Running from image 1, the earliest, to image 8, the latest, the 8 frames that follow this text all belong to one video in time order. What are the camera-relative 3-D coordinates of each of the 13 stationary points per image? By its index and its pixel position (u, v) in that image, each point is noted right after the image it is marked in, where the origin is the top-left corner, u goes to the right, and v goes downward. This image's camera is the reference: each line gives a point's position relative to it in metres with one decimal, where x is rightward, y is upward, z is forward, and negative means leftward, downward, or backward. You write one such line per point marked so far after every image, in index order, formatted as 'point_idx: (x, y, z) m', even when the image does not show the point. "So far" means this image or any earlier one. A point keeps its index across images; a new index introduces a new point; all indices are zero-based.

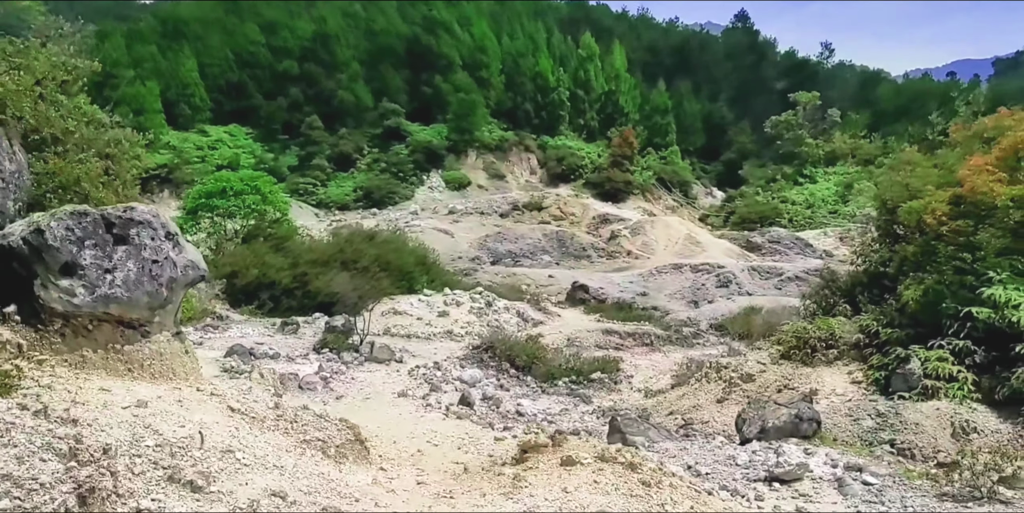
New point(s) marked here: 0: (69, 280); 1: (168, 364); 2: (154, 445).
0: (-2.3, -0.1, +4.6) m
1: (-2.2, -0.7, +5.7) m
2: (-1.4, -0.7, +3.6) m
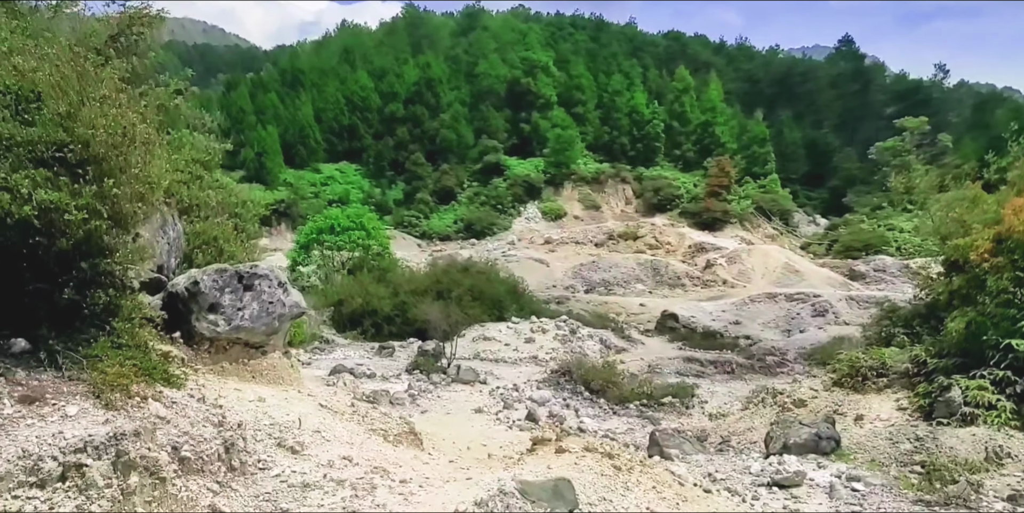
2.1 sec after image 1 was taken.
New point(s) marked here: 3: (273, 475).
0: (-2.2, -0.4, +6.6) m
1: (-2.0, -1.0, +7.7) m
2: (-1.5, -0.9, +5.5) m
3: (-1.2, -1.1, +4.5) m
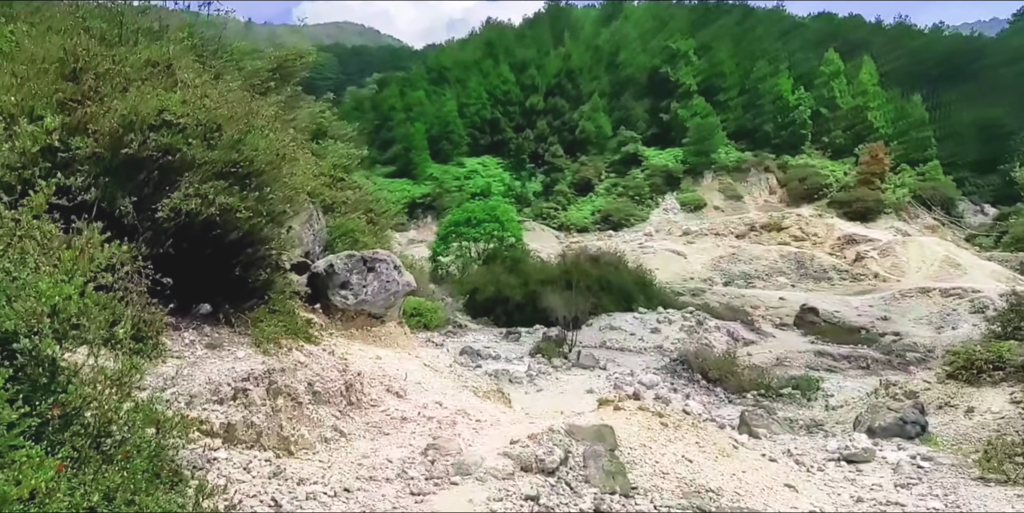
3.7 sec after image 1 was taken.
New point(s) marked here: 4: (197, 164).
0: (-1.5, -0.3, +8.3) m
1: (-1.2, -0.9, +9.3) m
2: (-1.0, -0.9, +7.1) m
3: (-0.9, -1.0, +6.1) m
4: (-2.8, +0.8, +8.0) m
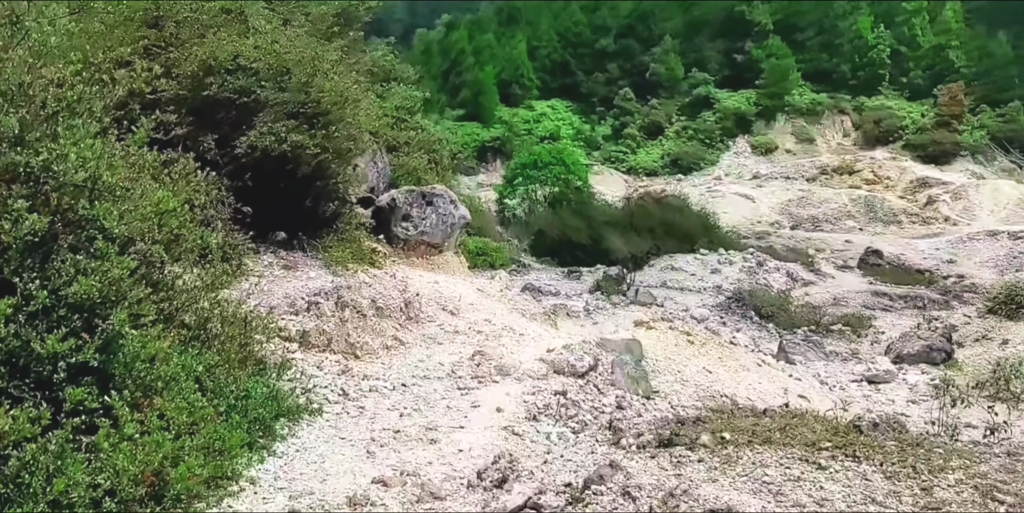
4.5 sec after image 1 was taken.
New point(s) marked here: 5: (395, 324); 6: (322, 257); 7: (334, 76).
0: (-1.1, +0.3, +9.2) m
1: (-0.7, -0.2, +10.2) m
2: (-0.7, -0.3, +7.9) m
3: (-0.6, -0.5, +6.9) m
4: (-2.4, +1.5, +8.8) m
5: (-0.9, -0.5, +6.8) m
6: (-1.6, 0.0, +7.5) m
7: (-1.9, +1.9, +9.6) m
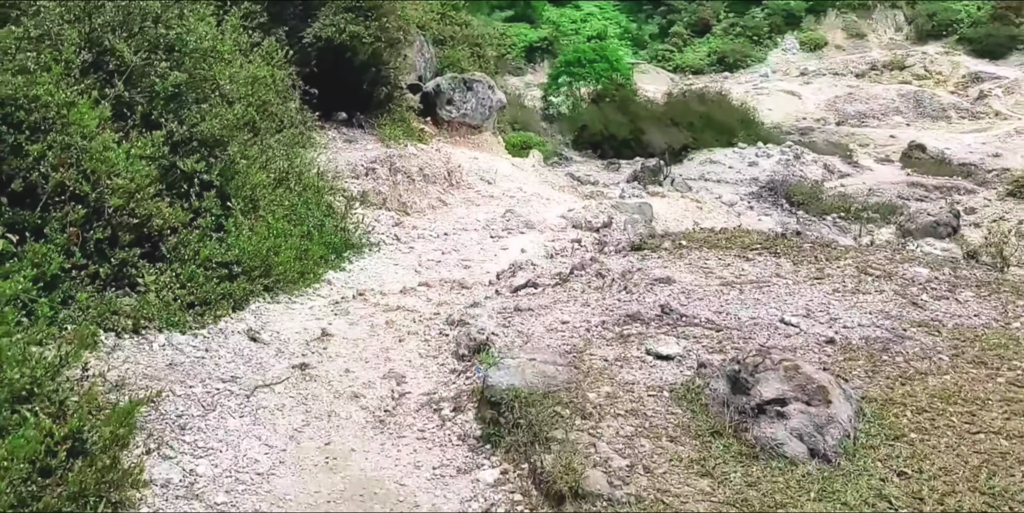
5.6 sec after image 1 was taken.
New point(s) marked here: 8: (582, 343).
0: (-0.7, +1.7, +10.2) m
1: (-0.3, +1.3, +11.2) m
2: (-0.4, +1.0, +9.0) m
3: (-0.4, +0.6, +8.0) m
4: (-2.0, +2.8, +9.8) m
5: (-0.7, +0.6, +7.9) m
6: (-1.3, +1.2, +8.6) m
7: (-1.5, +3.3, +10.5) m
8: (+0.3, -0.3, +3.2) m
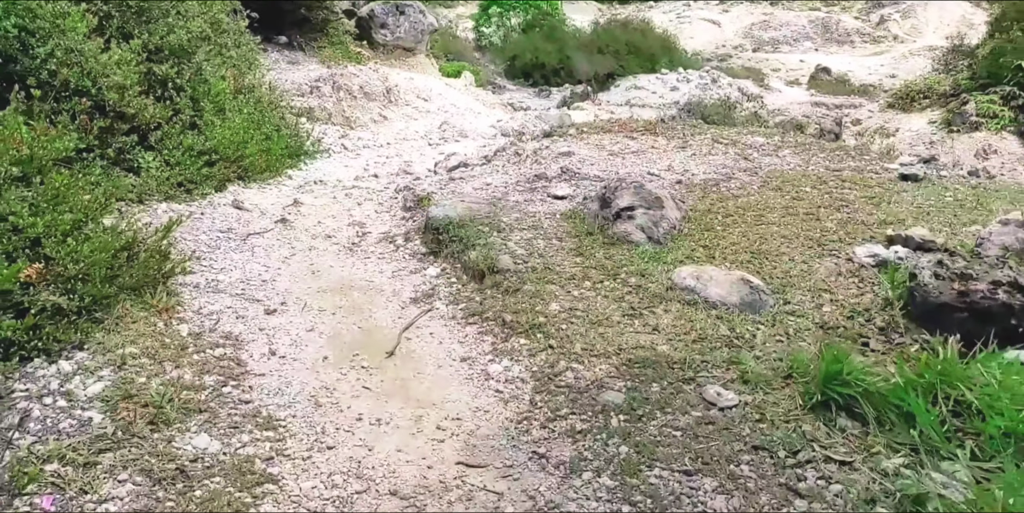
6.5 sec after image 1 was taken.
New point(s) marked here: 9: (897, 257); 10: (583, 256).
0: (-1.7, +2.7, +11.0) m
1: (-1.3, +2.4, +12.1) m
2: (-1.2, +1.9, +9.9) m
3: (-1.1, +1.5, +8.9) m
4: (-3.0, +3.7, +10.4) m
5: (-1.4, +1.5, +8.8) m
6: (-2.1, +2.1, +9.4) m
7: (-2.5, +4.3, +11.1) m
8: (-0.1, +0.3, +4.2) m
9: (+1.3, 0.0, +3.0) m
10: (+0.3, 0.0, +3.3) m
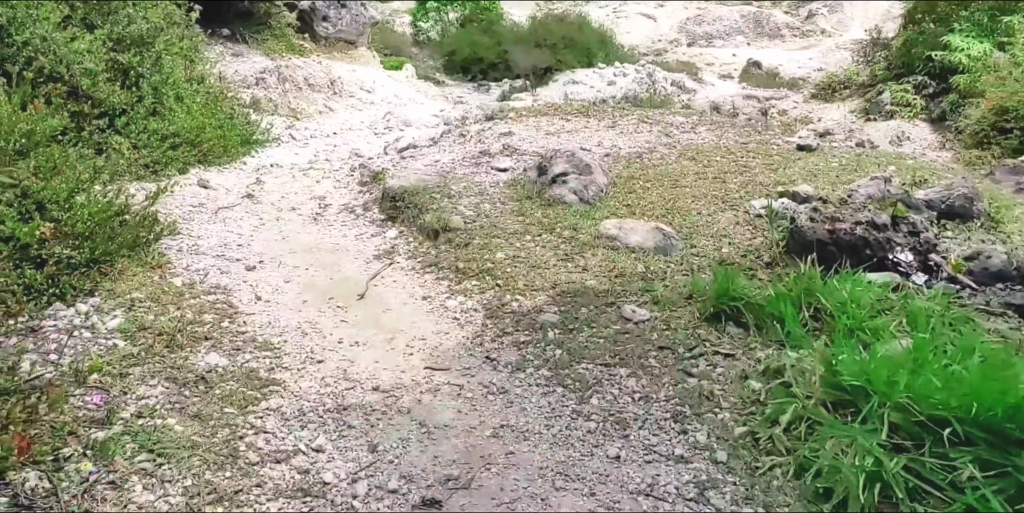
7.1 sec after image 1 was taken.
0: (-2.4, +2.9, +11.4) m
1: (-2.1, +2.6, +12.5) m
2: (-1.8, +2.1, +10.3) m
3: (-1.7, +1.7, +9.3) m
4: (-3.7, +3.9, +10.7) m
5: (-2.0, +1.7, +9.2) m
6: (-2.7, +2.3, +9.7) m
7: (-3.3, +4.5, +11.4) m
8: (-0.3, +0.5, +4.7) m
9: (+1.1, +0.2, +3.6) m
10: (0.0, +0.2, +3.8) m
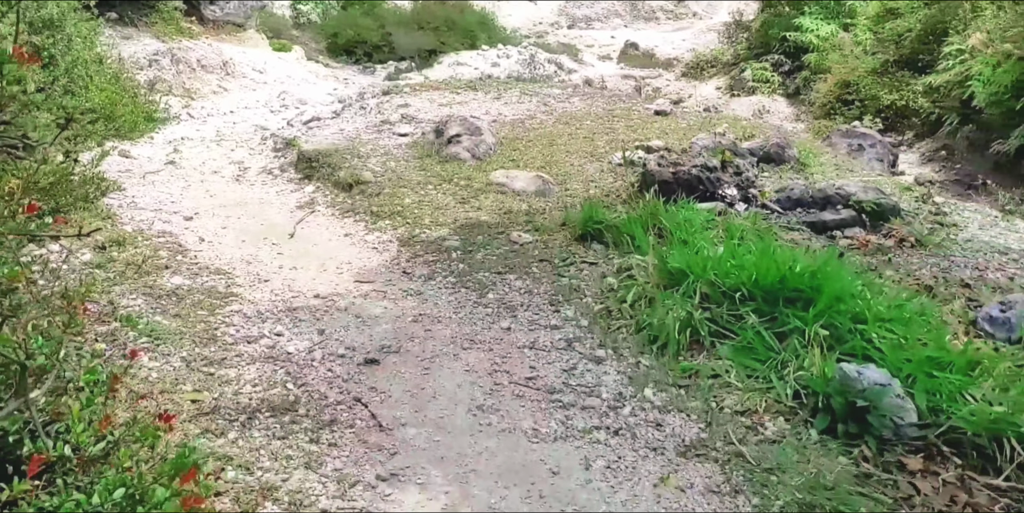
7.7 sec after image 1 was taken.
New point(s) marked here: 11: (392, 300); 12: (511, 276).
0: (-3.9, +3.2, +11.6) m
1: (-3.7, +3.0, +12.8) m
2: (-3.1, +2.4, +10.6) m
3: (-2.9, +2.0, +9.7) m
4: (-5.1, +4.2, +10.8) m
5: (-3.1, +1.9, +9.6) m
6: (-4.0, +2.6, +10.0) m
7: (-4.8, +4.8, +11.6) m
8: (-0.9, +0.7, +5.3) m
9: (+0.6, +0.5, +4.4) m
10: (-0.4, +0.4, +4.5) m
11: (-0.4, -0.2, +3.1) m
12: (0.0, -0.1, +3.2) m
